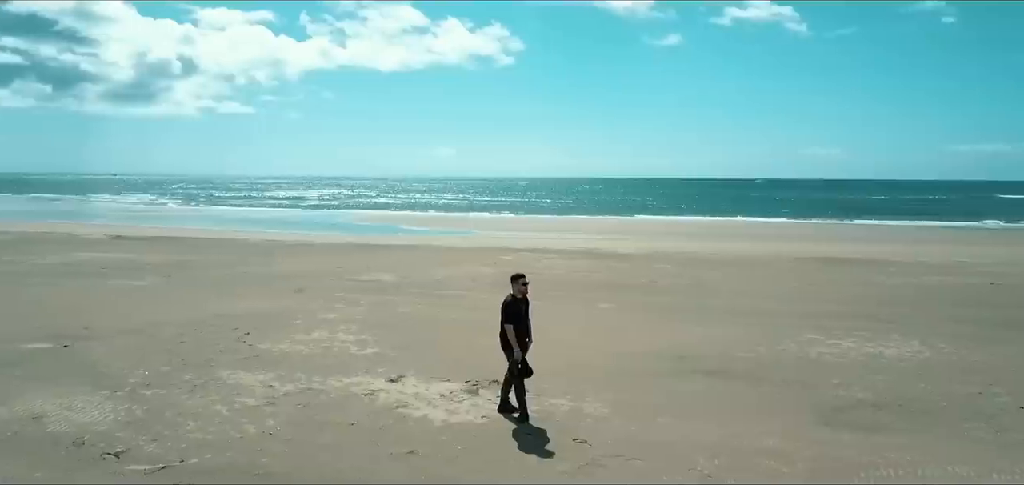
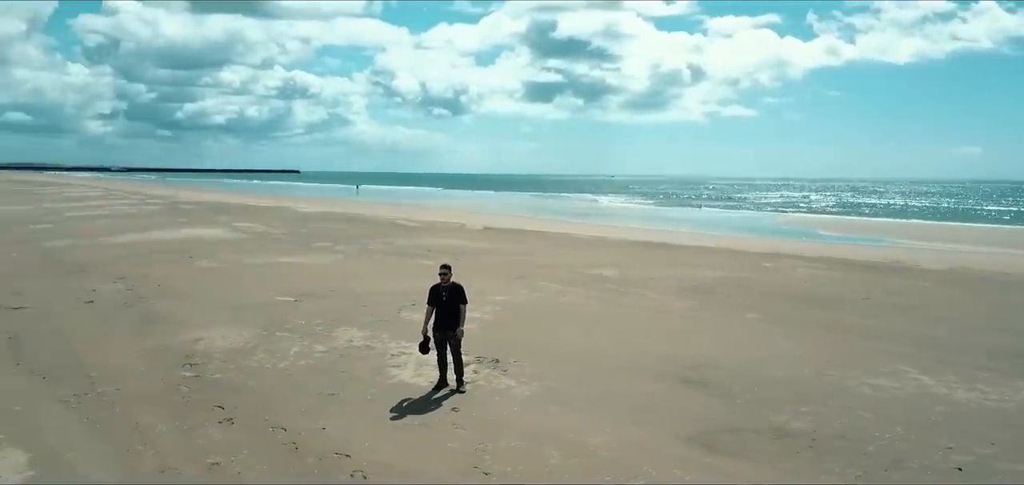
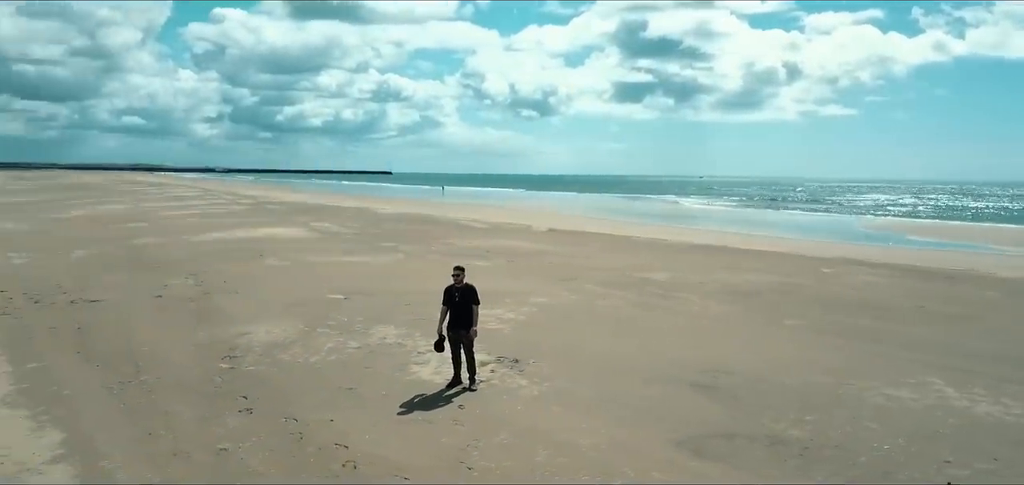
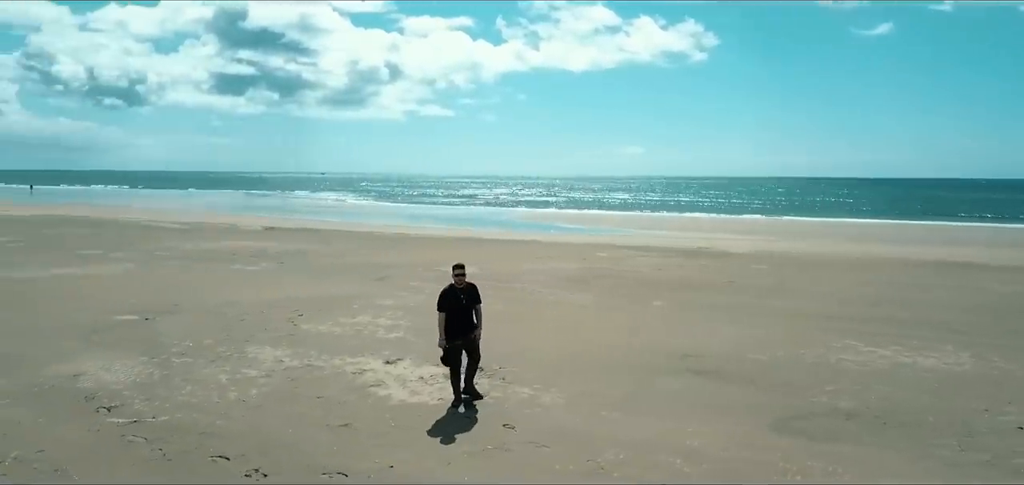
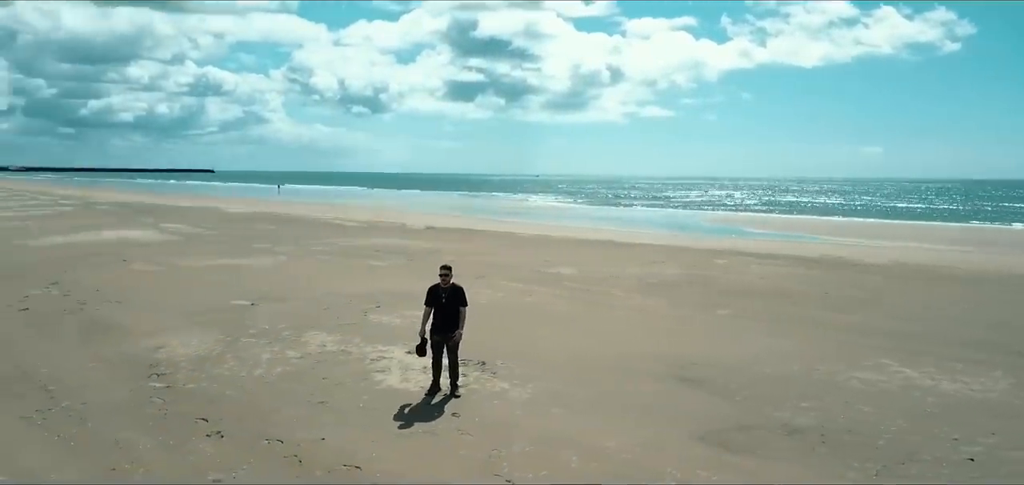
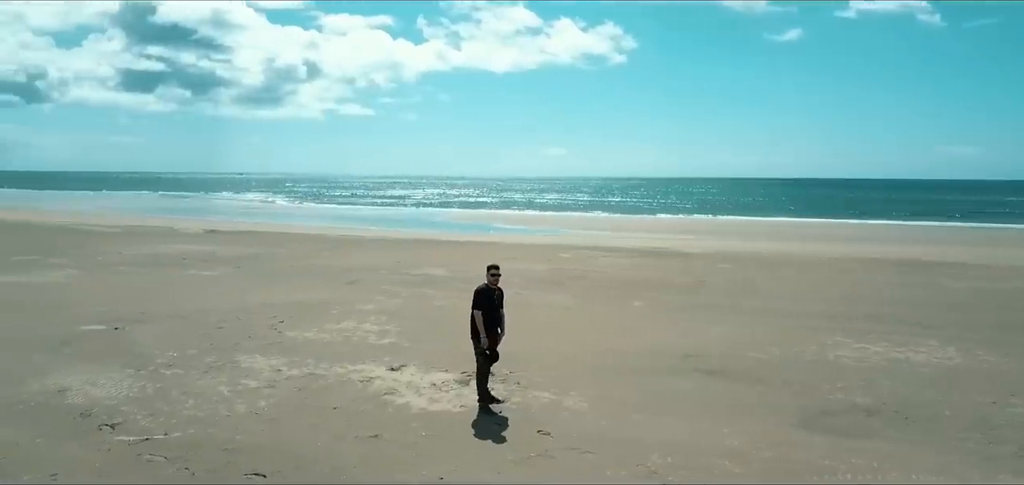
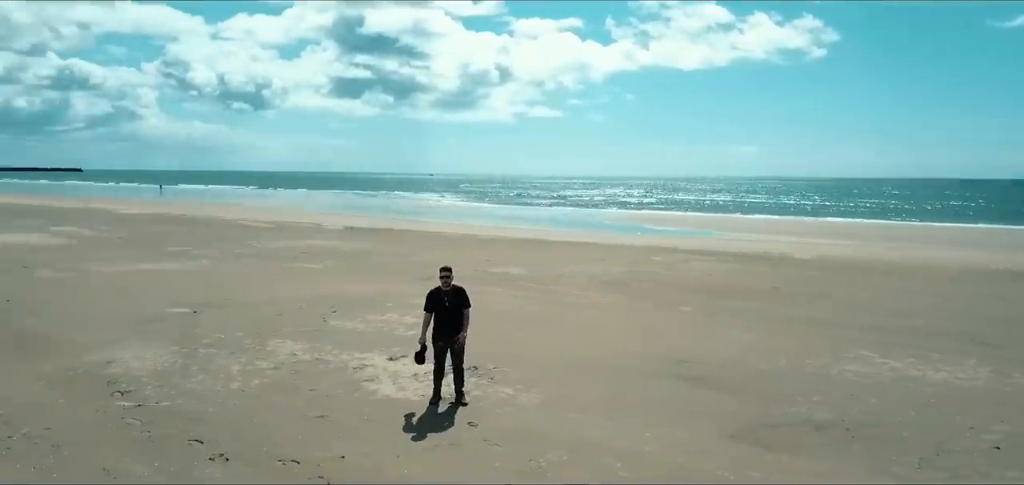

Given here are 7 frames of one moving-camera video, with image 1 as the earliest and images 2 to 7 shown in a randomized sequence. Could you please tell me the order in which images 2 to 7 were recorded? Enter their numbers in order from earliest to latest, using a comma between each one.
6, 4, 7, 5, 2, 3
